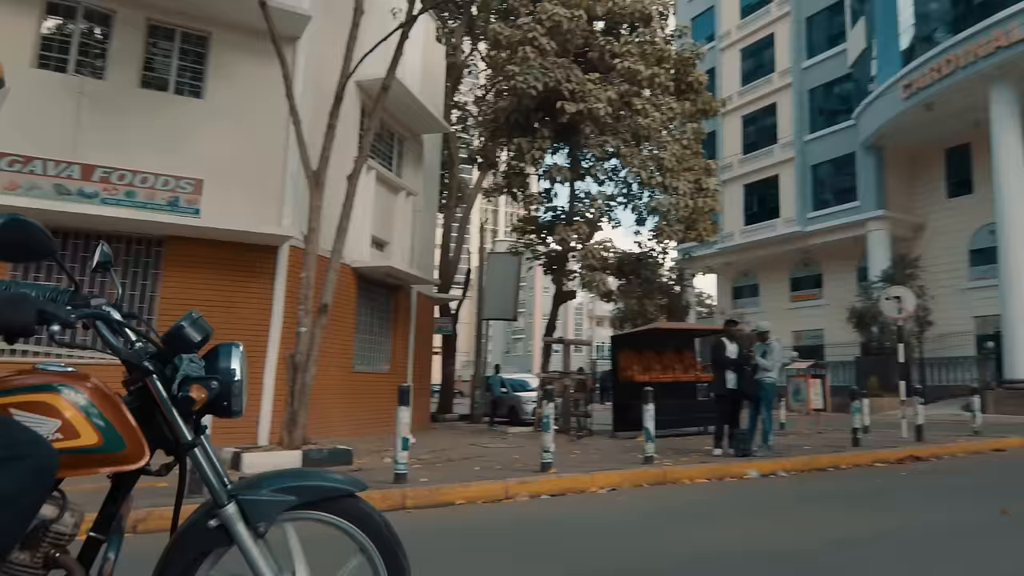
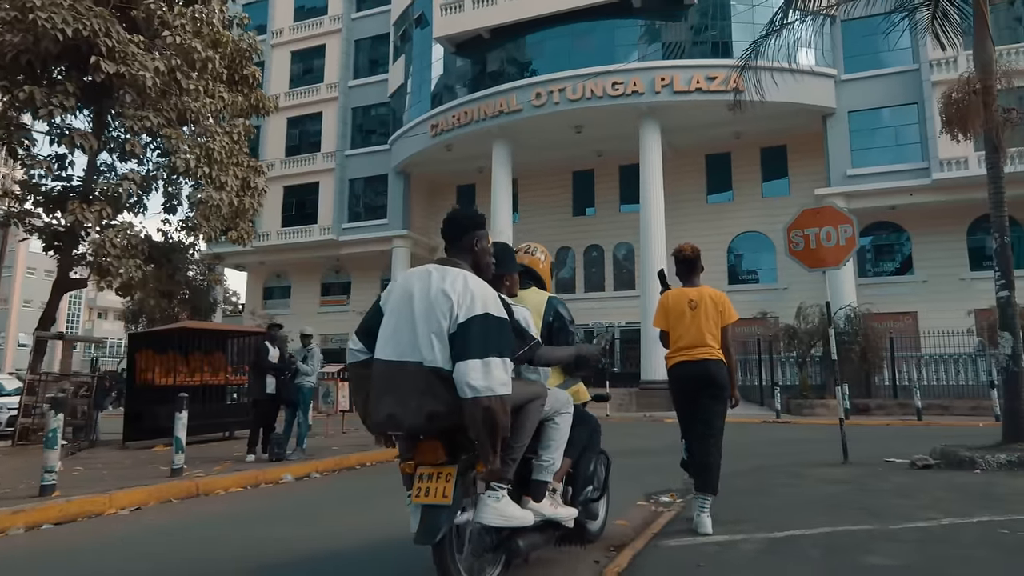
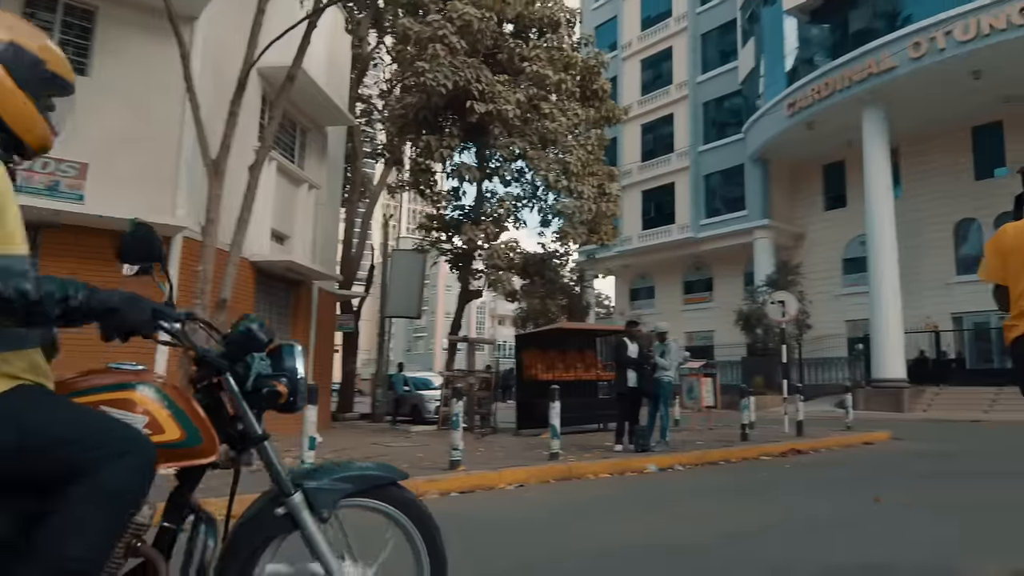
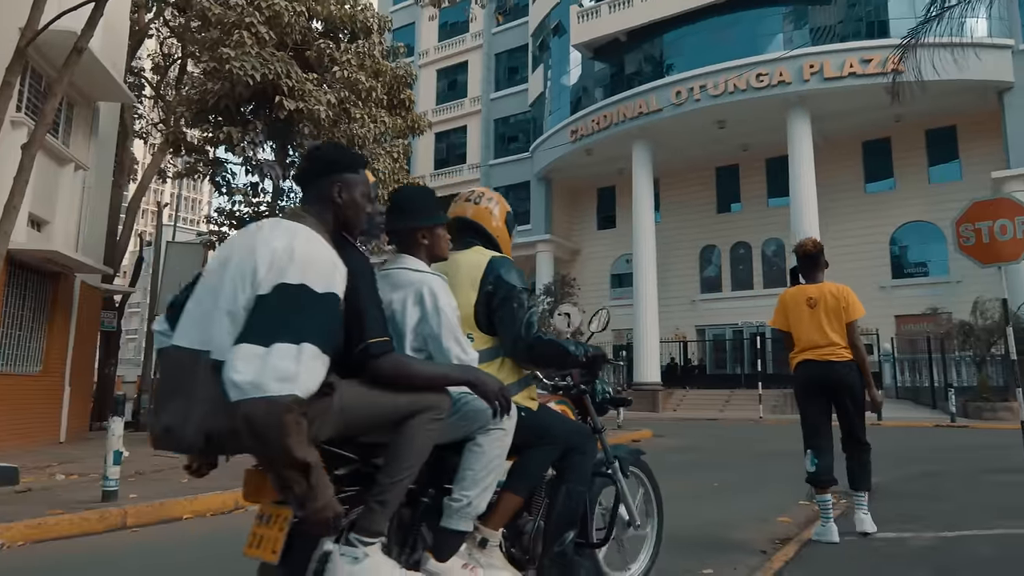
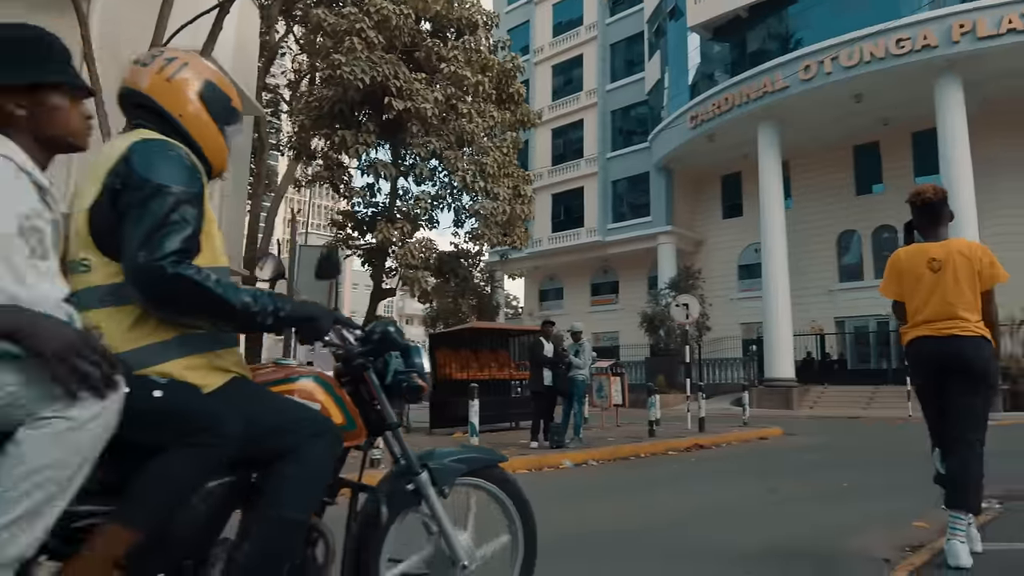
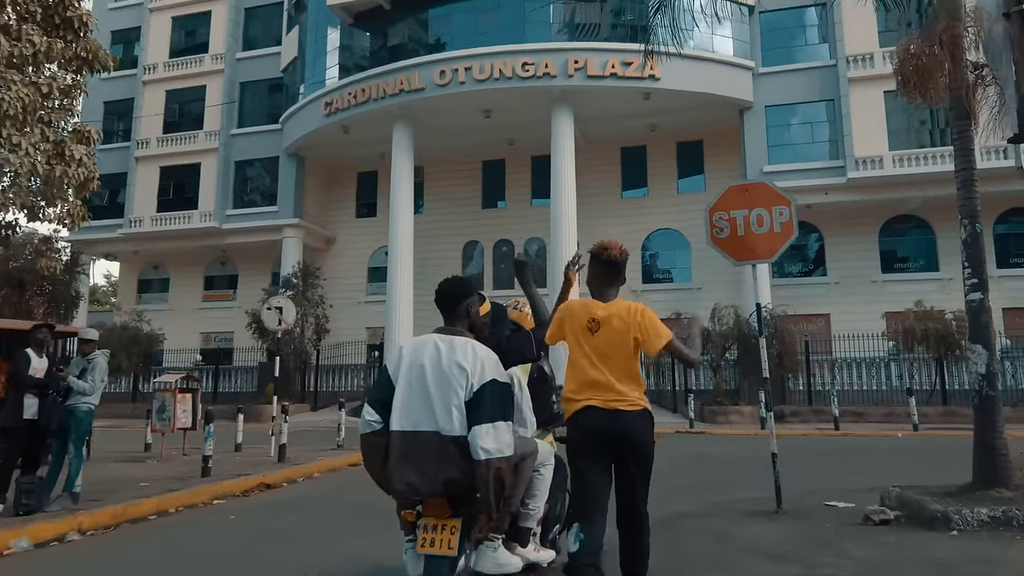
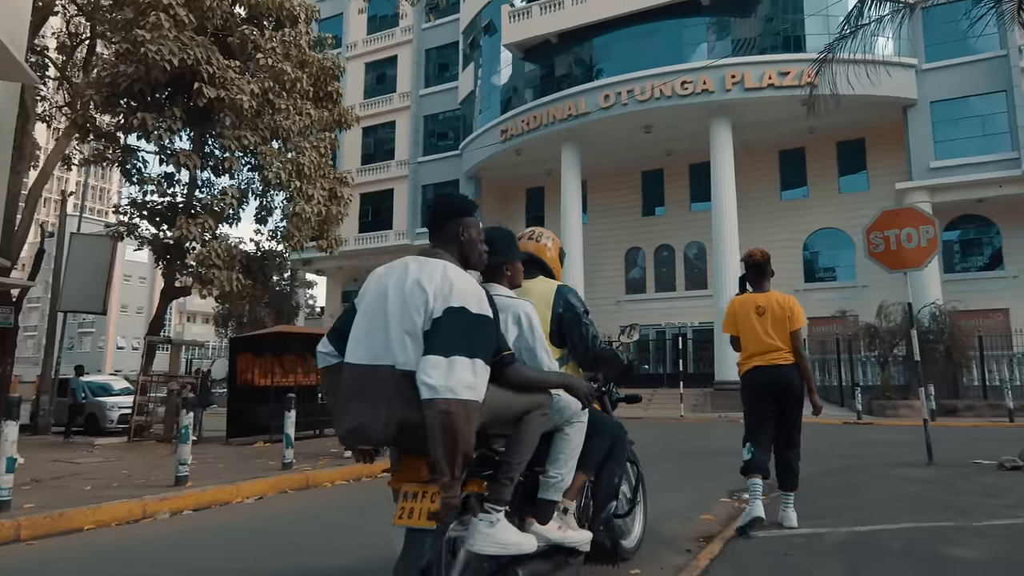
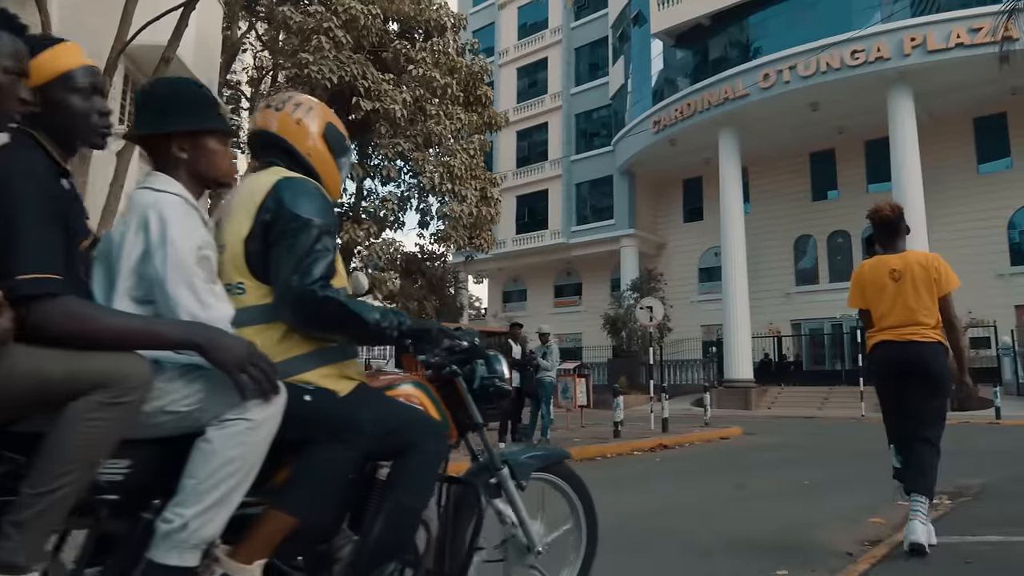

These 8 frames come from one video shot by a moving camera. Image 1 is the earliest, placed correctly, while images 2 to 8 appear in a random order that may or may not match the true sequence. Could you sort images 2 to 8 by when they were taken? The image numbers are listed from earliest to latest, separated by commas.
3, 5, 8, 4, 7, 2, 6
